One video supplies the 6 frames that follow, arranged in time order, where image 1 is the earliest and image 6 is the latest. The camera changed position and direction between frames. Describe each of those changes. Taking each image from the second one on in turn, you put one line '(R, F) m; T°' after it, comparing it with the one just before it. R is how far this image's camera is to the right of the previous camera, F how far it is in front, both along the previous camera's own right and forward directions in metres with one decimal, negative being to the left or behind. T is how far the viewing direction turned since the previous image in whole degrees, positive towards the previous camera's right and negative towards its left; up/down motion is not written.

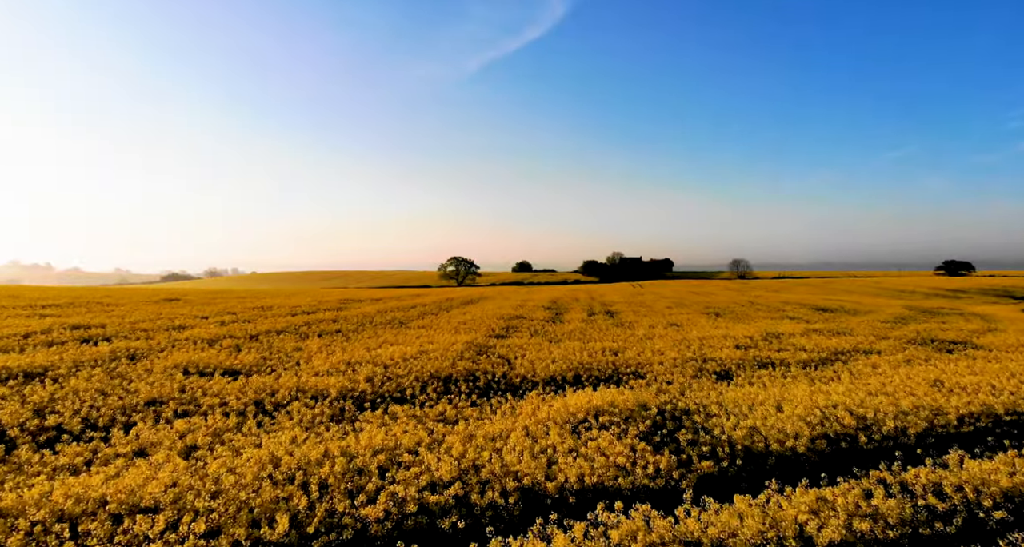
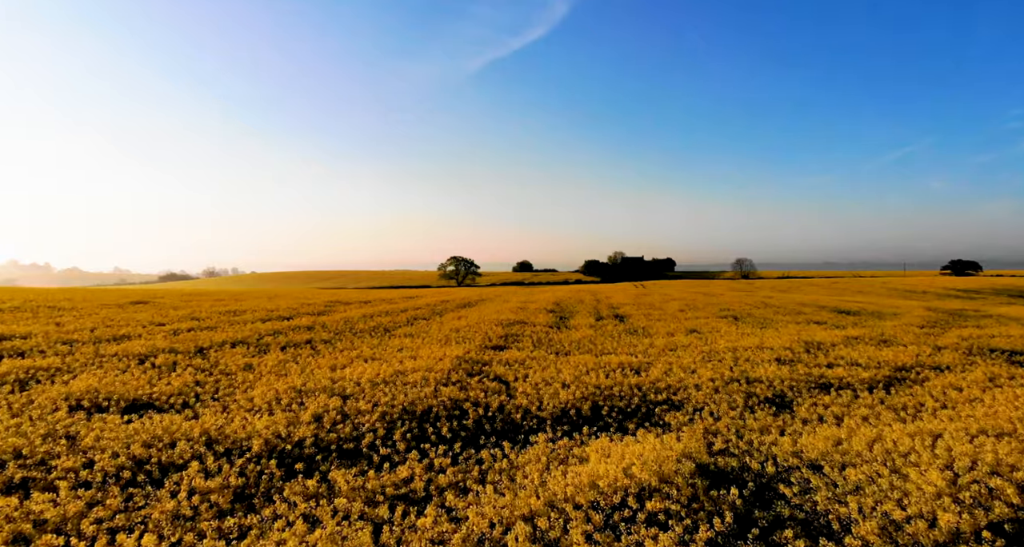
(+0.1, +5.6) m; 0°
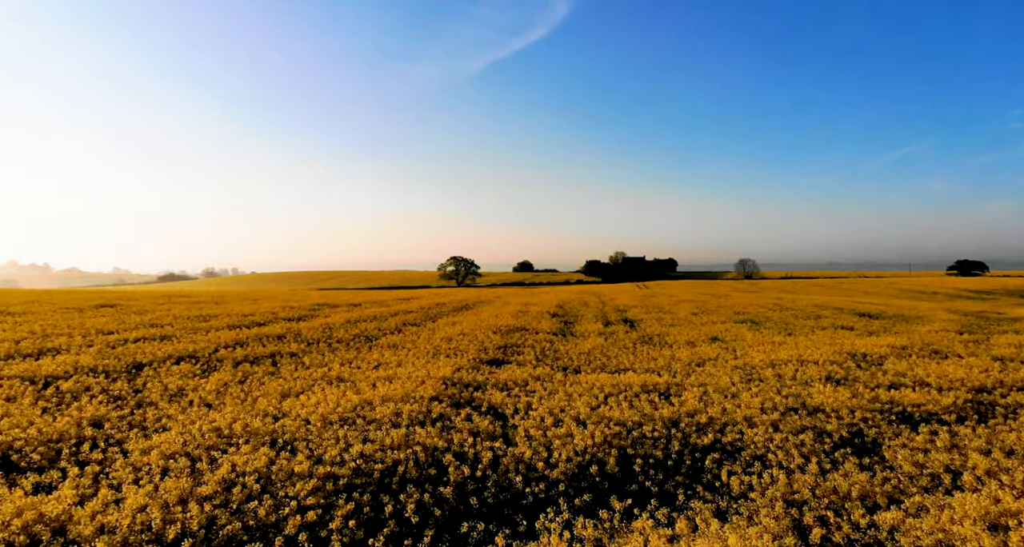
(+0.1, +5.0) m; 0°
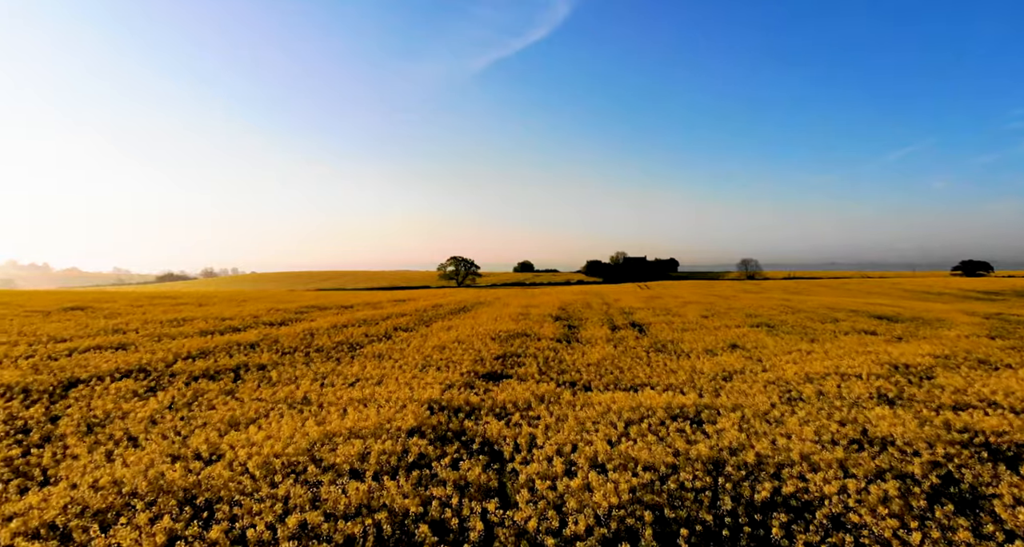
(0.0, +3.6) m; 0°
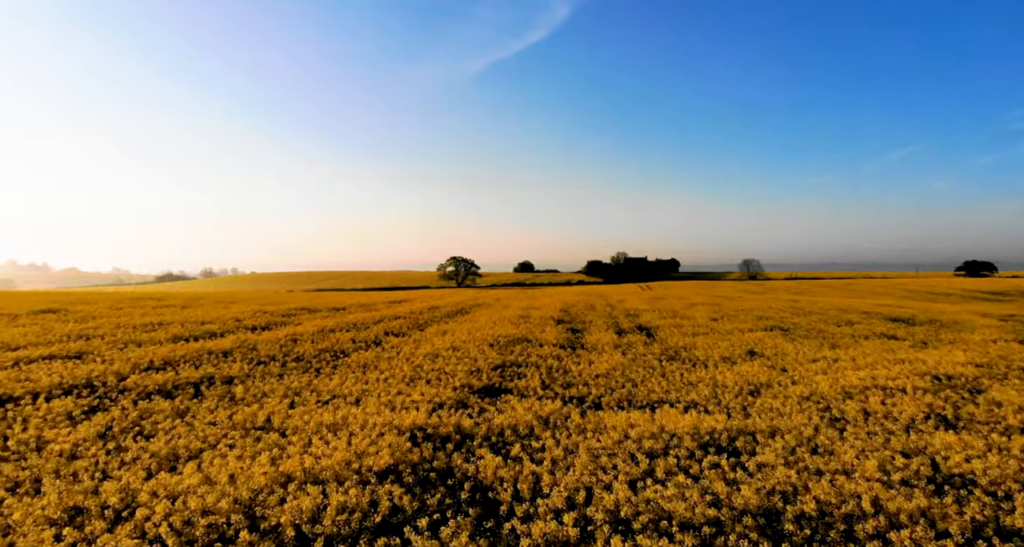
(0.0, +2.9) m; 0°
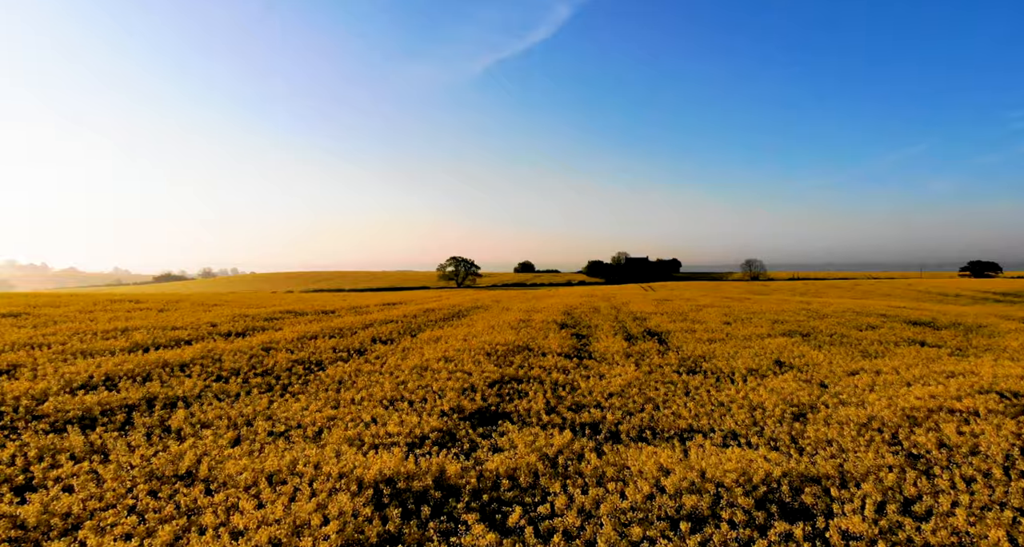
(0.0, +3.7) m; 0°
